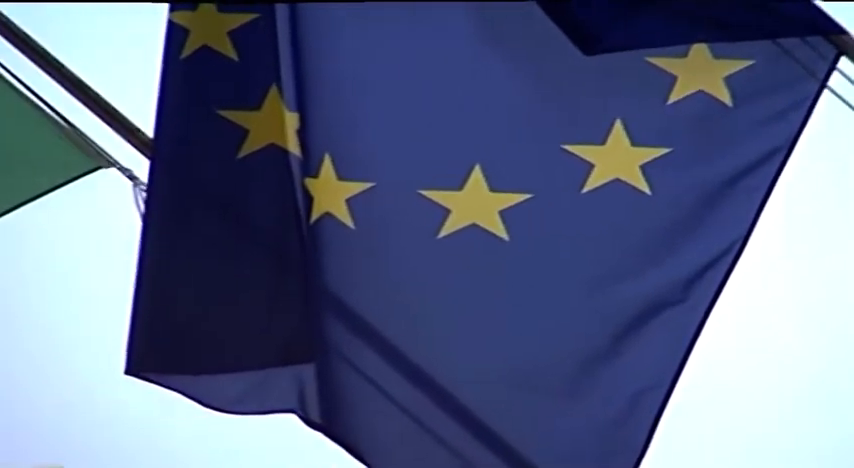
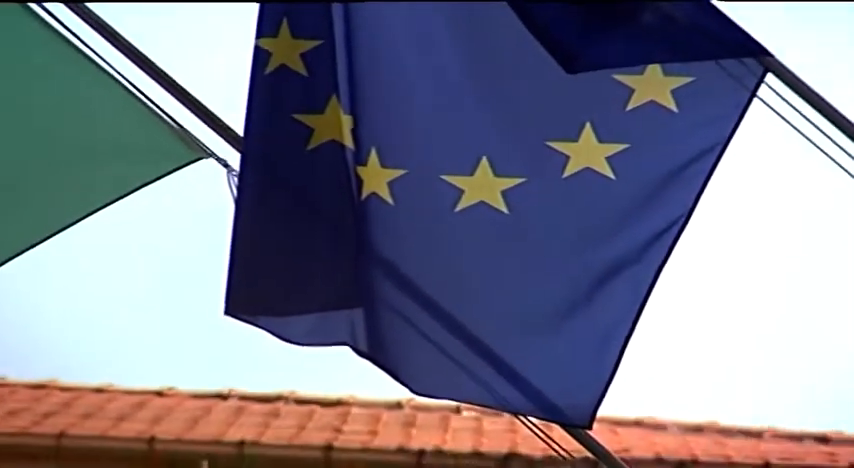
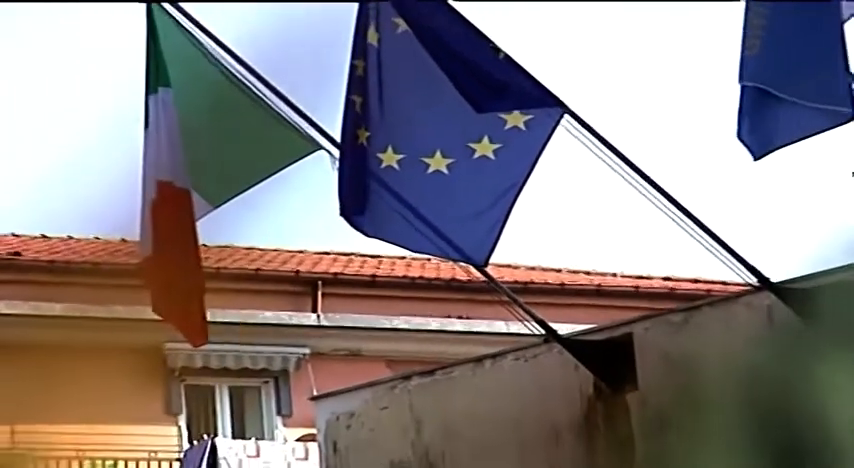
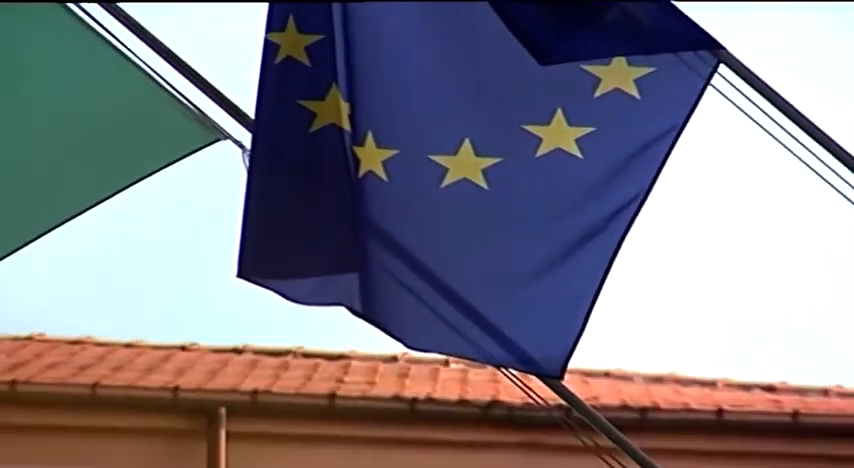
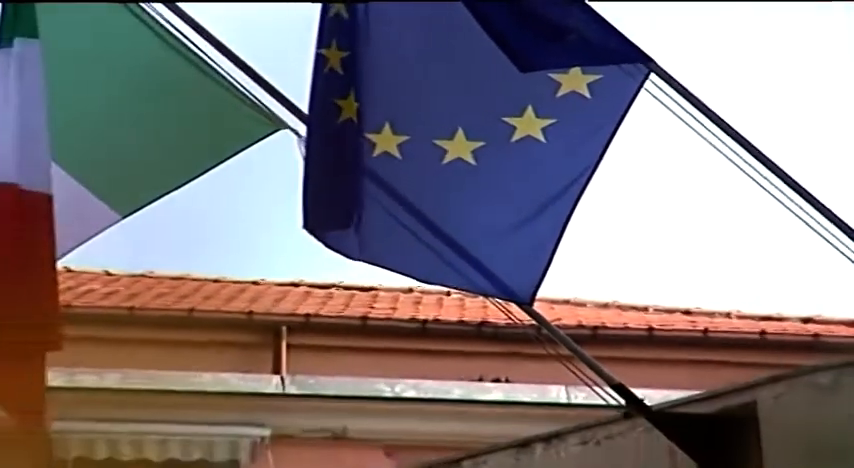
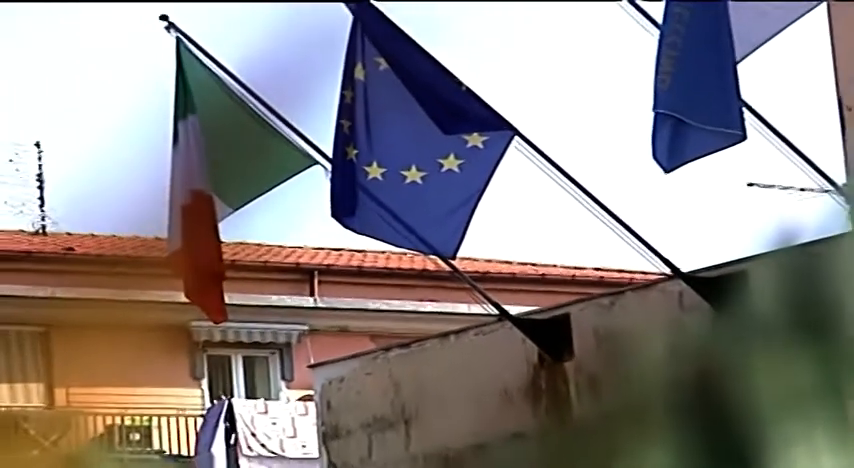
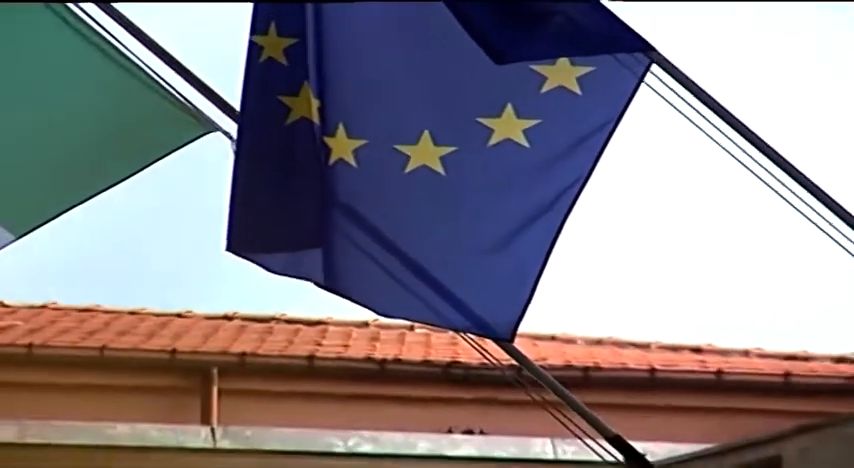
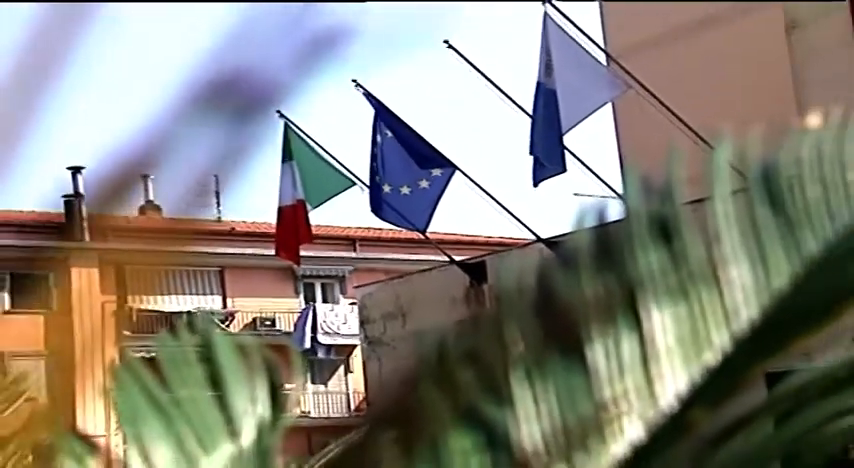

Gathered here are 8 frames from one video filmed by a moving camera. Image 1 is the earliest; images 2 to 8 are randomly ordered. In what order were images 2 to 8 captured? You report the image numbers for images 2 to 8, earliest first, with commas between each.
2, 4, 7, 5, 3, 6, 8
